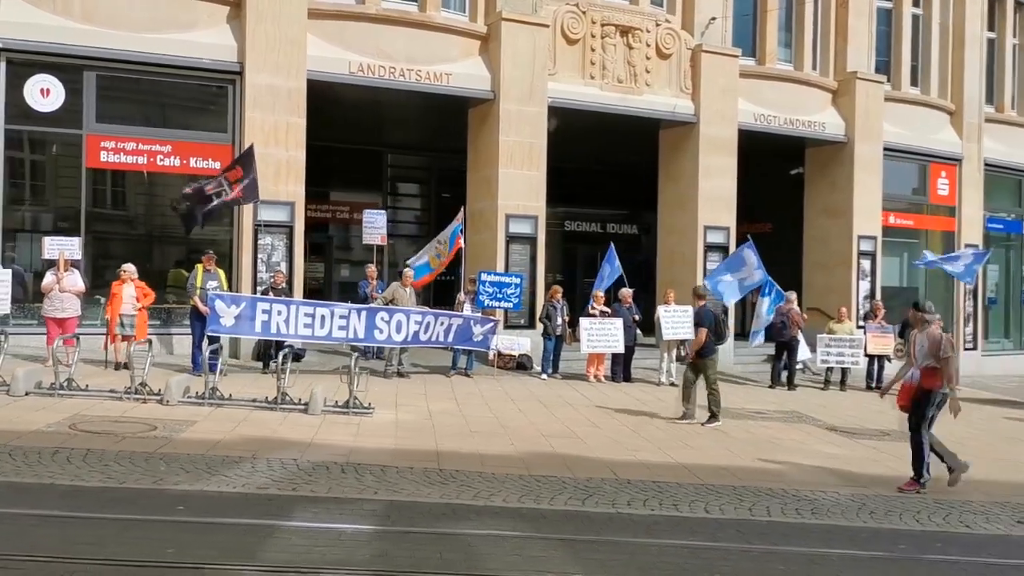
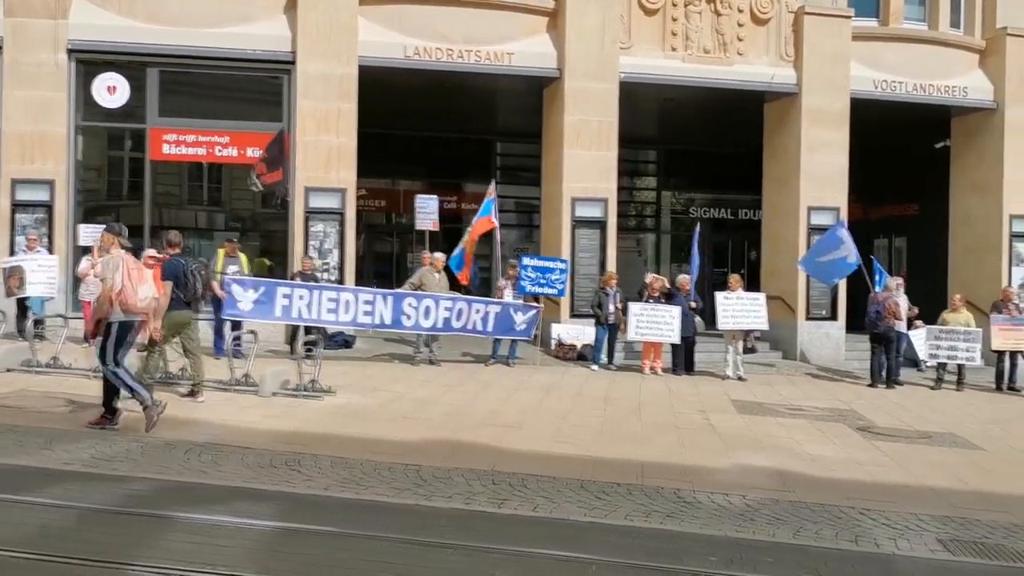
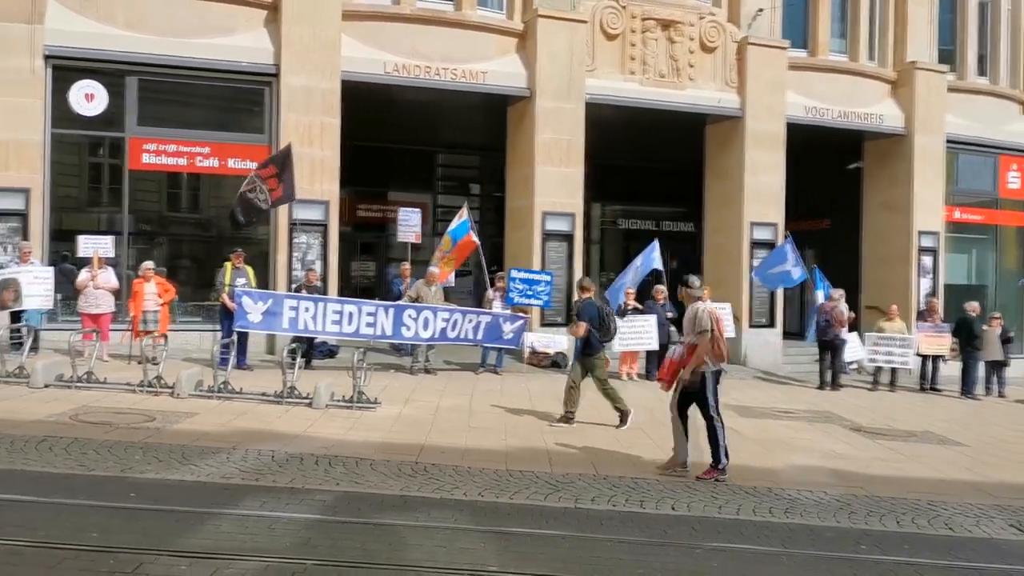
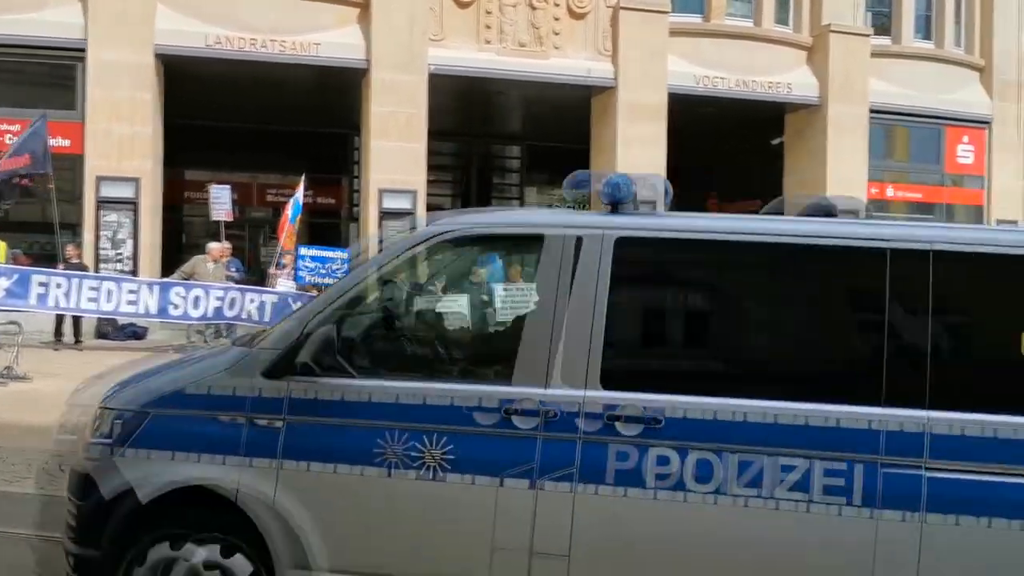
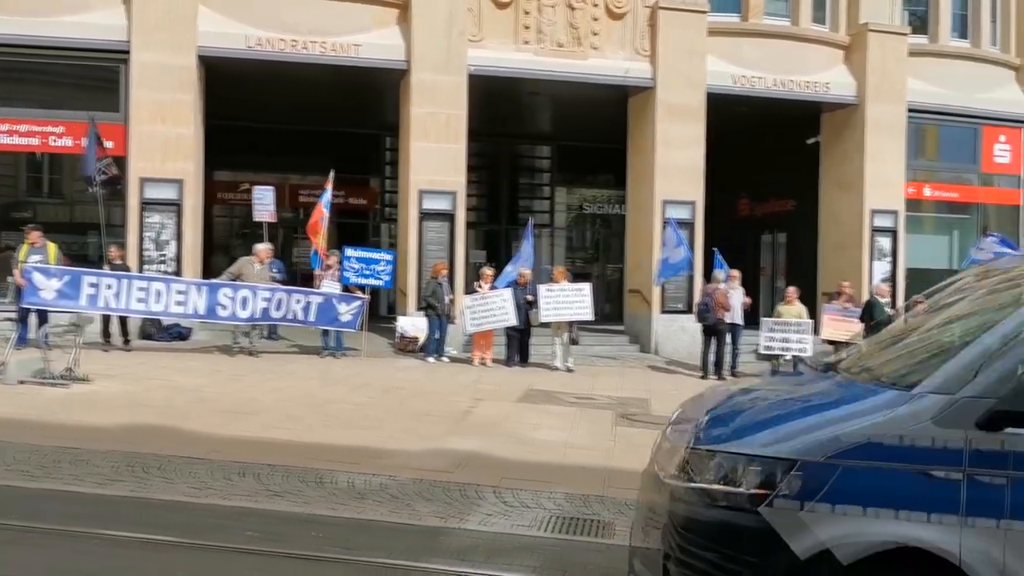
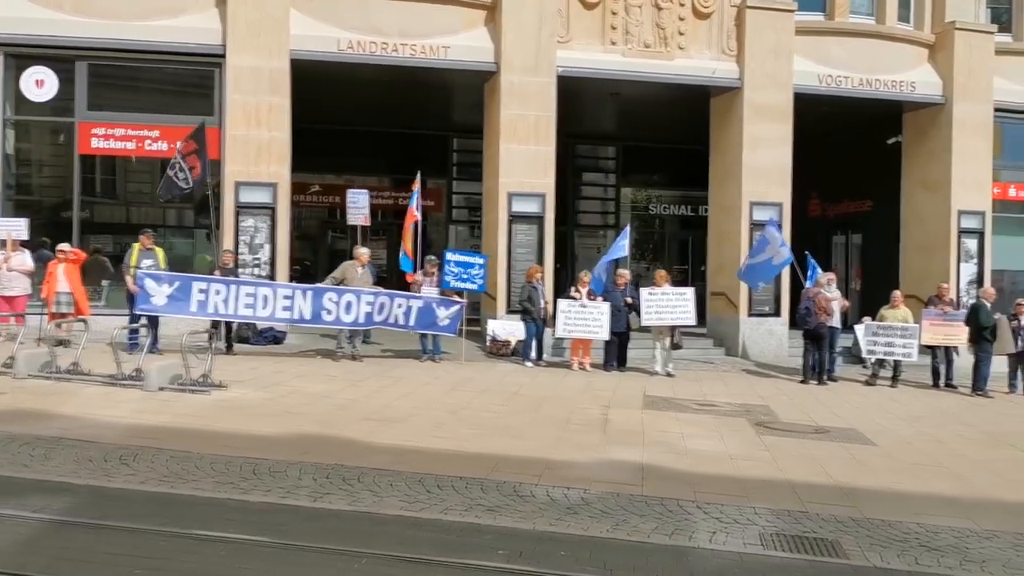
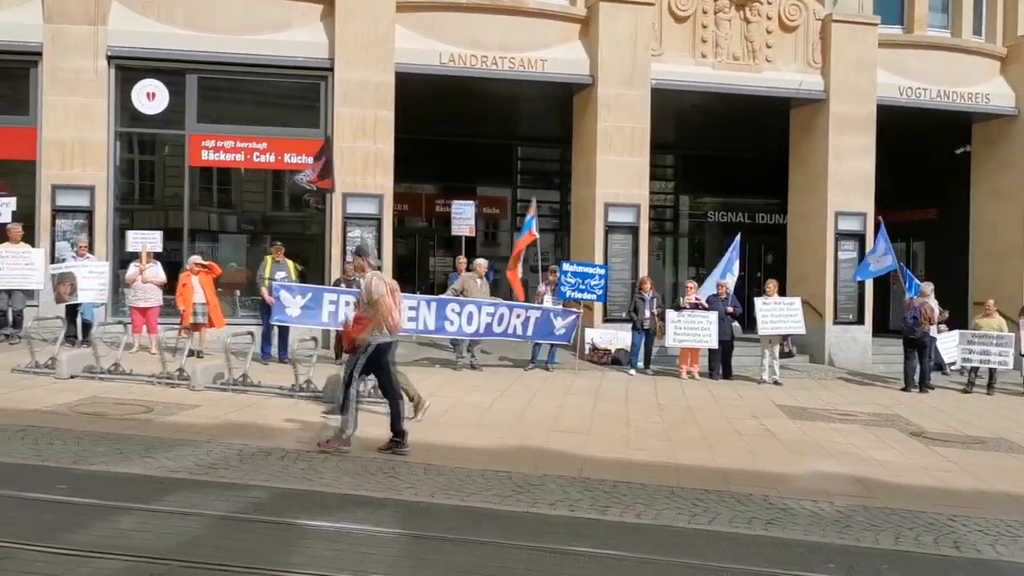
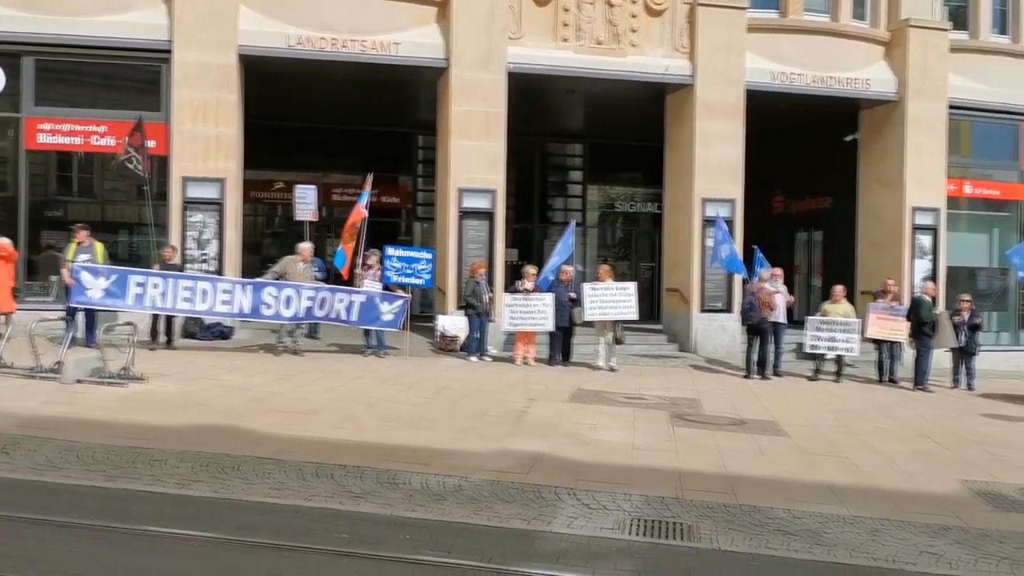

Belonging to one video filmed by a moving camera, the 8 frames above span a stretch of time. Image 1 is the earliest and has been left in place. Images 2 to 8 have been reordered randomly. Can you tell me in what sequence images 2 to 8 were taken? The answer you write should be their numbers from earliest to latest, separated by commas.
3, 7, 2, 6, 8, 5, 4
